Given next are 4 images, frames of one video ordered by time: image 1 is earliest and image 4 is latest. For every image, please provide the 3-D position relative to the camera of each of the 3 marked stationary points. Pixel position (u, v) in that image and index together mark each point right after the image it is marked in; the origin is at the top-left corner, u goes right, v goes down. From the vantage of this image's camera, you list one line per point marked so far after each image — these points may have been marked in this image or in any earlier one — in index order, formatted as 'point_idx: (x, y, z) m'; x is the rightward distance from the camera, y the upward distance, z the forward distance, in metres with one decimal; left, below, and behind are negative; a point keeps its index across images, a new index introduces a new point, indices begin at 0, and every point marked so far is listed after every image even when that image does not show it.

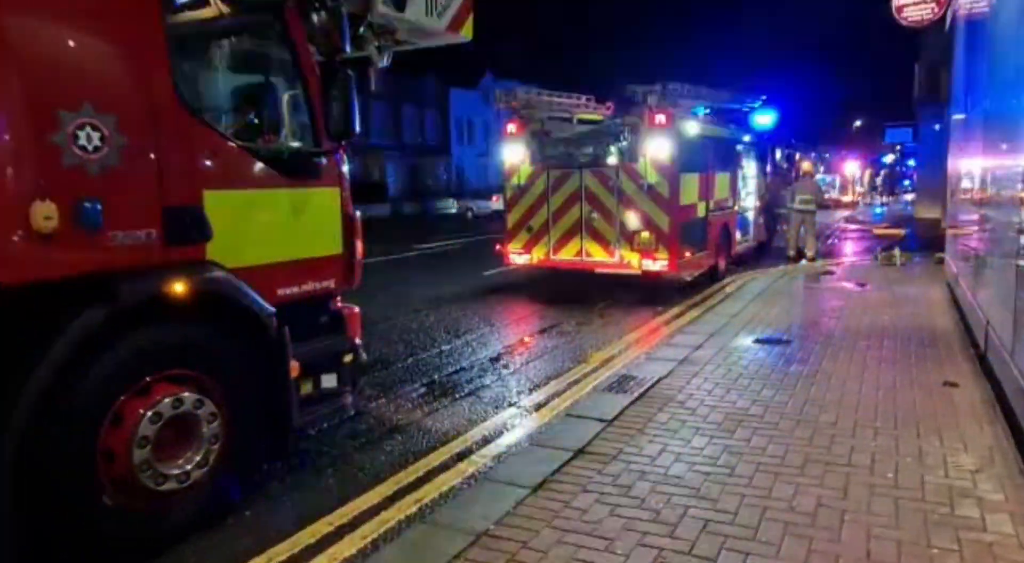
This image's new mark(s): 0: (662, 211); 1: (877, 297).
0: (+2.3, +1.1, +10.5) m
1: (+5.5, -0.2, +10.2) m
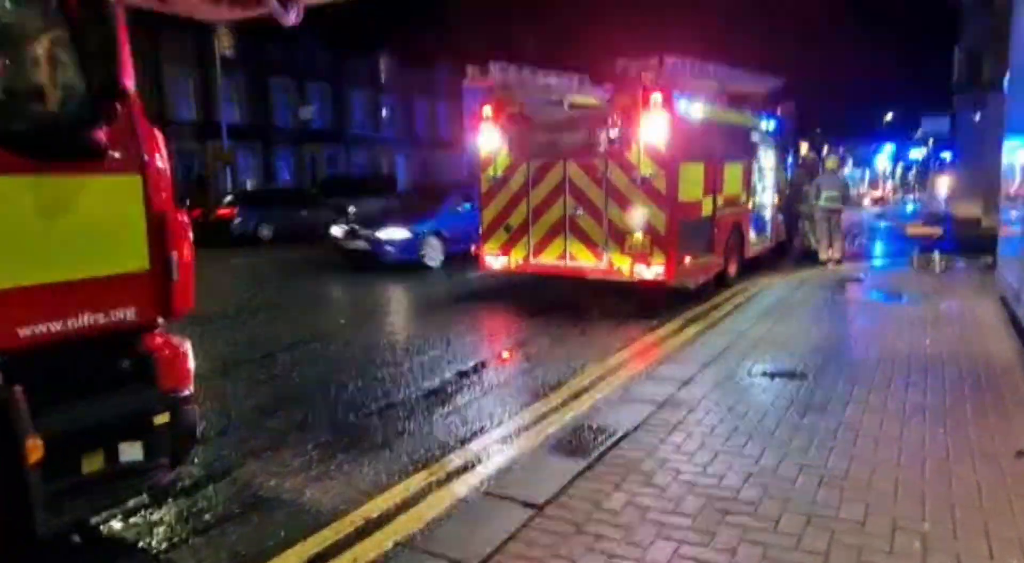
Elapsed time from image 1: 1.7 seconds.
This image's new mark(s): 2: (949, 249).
0: (+1.9, +1.0, +8.9) m
1: (+5.0, -0.4, +8.5) m
2: (+10.0, +0.7, +15.8) m
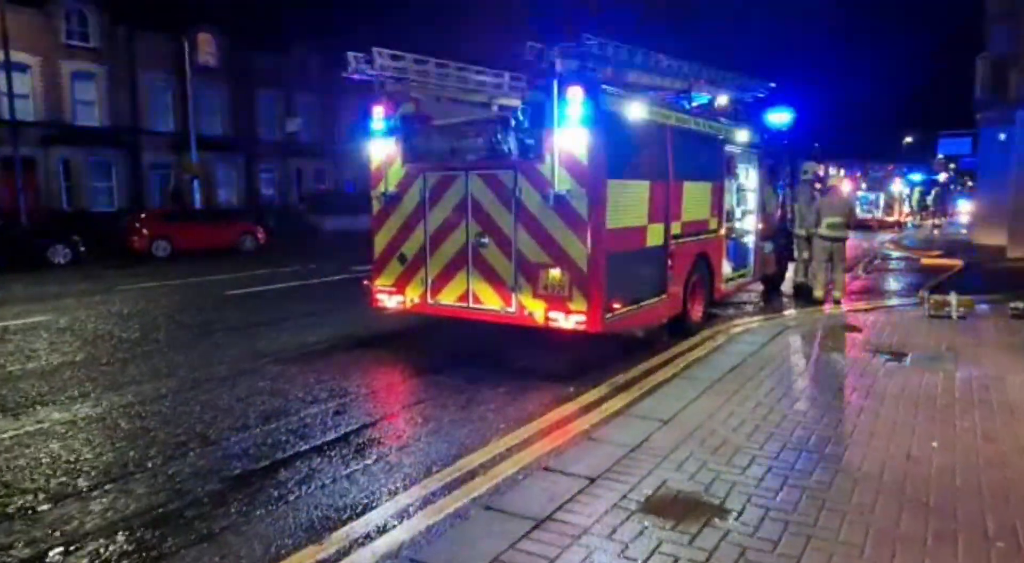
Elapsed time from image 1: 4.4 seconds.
0: (+0.7, +0.4, +6.8) m
1: (+3.8, -0.9, +6.3) m
2: (+9.0, -0.1, +13.4) m
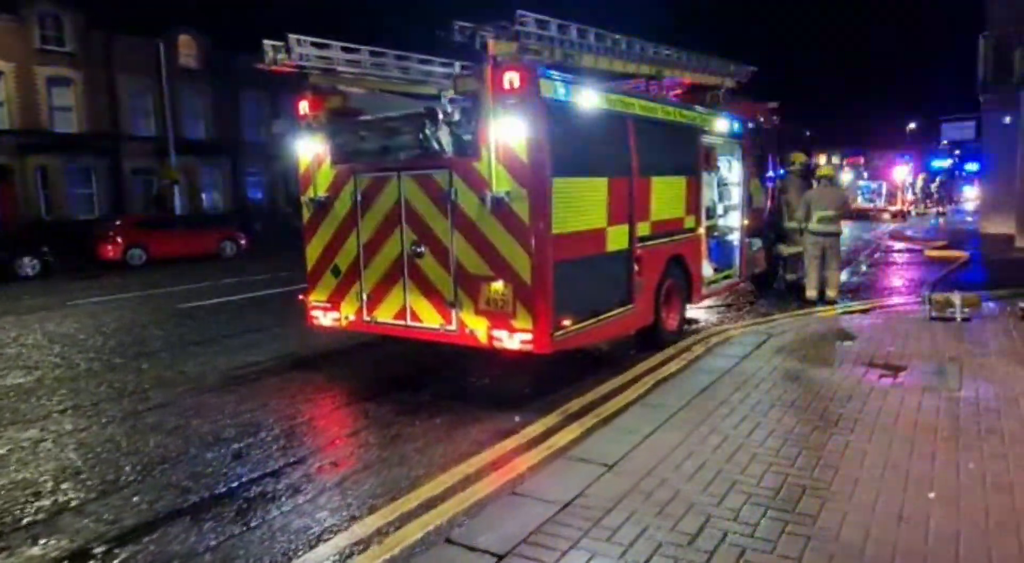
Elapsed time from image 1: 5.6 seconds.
0: (+0.1, +0.3, +5.9) m
1: (+3.2, -1.0, +5.4) m
2: (+8.4, 0.0, +12.5) m
